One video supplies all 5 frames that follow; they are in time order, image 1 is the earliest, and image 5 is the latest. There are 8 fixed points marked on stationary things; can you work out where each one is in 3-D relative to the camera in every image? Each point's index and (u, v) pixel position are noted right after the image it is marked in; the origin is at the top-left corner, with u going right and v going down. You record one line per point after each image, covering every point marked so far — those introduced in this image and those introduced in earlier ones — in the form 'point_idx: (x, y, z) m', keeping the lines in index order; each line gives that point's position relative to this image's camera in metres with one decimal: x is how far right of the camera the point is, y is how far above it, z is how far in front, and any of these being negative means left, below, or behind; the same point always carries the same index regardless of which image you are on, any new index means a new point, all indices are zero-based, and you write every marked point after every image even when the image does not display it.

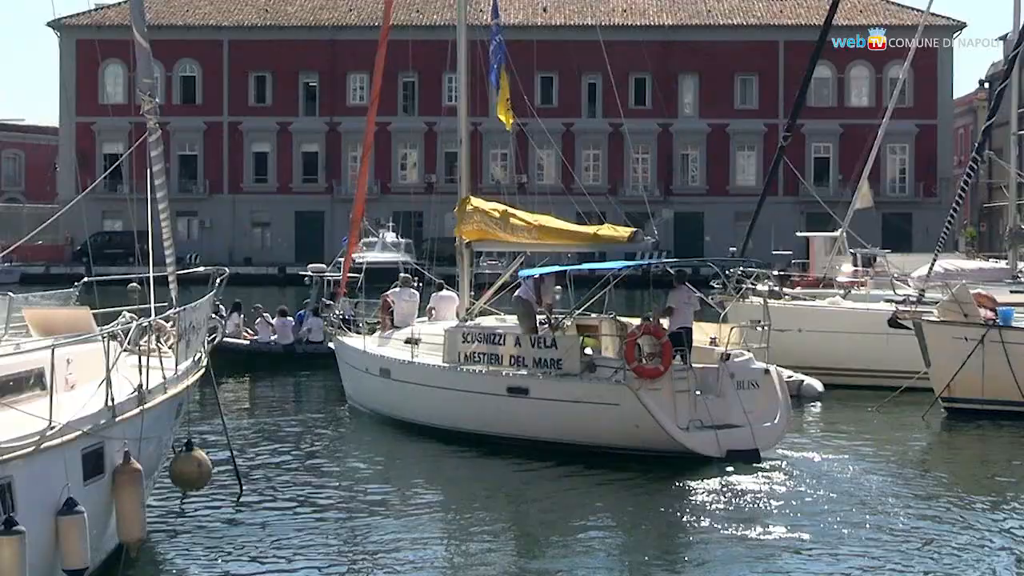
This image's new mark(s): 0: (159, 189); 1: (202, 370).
0: (-2.9, +0.9, +12.3) m
1: (-2.4, -0.6, +11.5) m
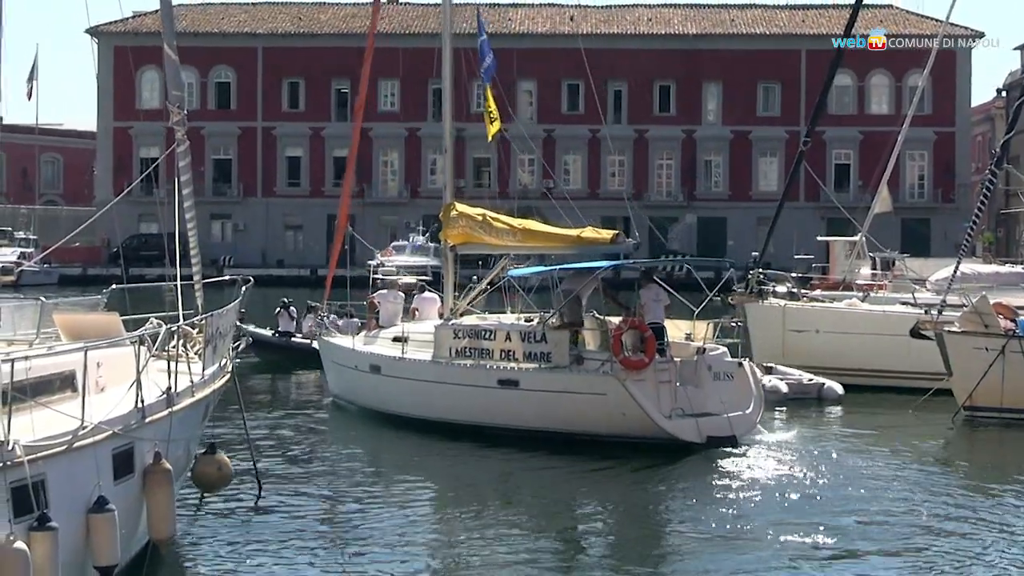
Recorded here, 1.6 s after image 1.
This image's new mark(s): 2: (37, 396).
0: (-2.8, +0.8, +12.8) m
1: (-2.3, -0.7, +12.0) m
2: (-3.0, -0.7, +9.3) m
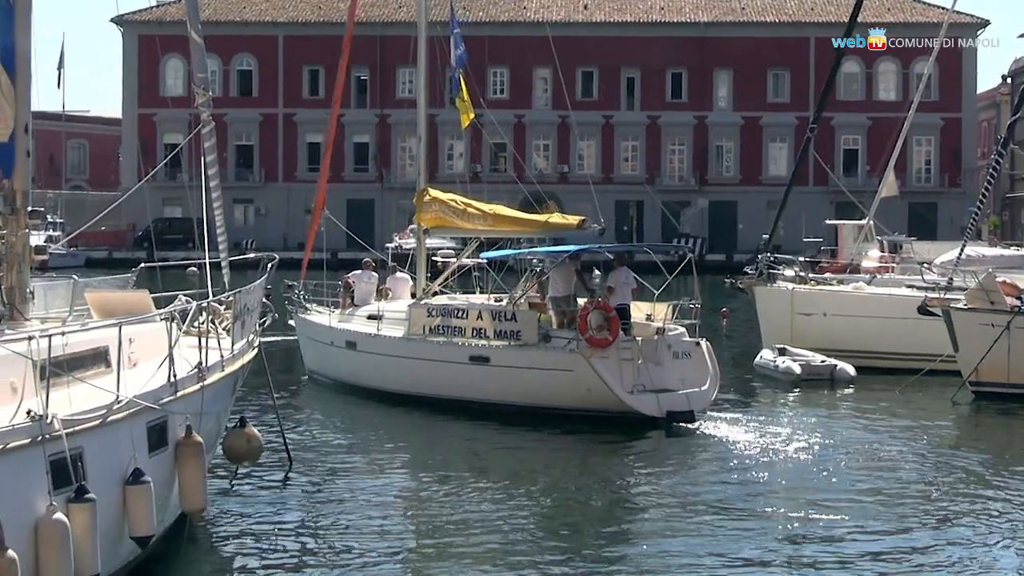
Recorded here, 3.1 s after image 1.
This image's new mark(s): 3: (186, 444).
0: (-2.7, +1.0, +13.4) m
1: (-2.1, -0.5, +12.6) m
2: (-2.9, -0.6, +9.9) m
3: (-2.2, -1.1, +10.2) m
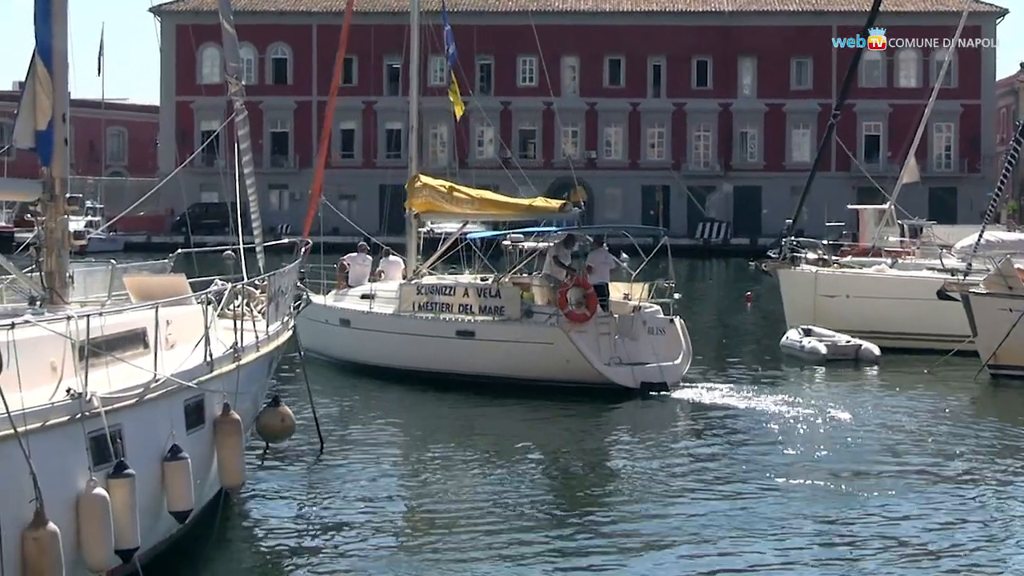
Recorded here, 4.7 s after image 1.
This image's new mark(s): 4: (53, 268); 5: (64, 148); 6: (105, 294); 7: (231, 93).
0: (-2.5, +1.1, +14.0) m
1: (-2.0, -0.4, +13.1) m
2: (-2.8, -0.4, +10.5) m
3: (-2.1, -0.9, +10.8) m
4: (-3.3, +0.2, +10.8) m
5: (-3.2, +1.0, +10.7) m
6: (-3.4, 0.0, +12.5) m
7: (-2.6, +1.8, +14.3) m
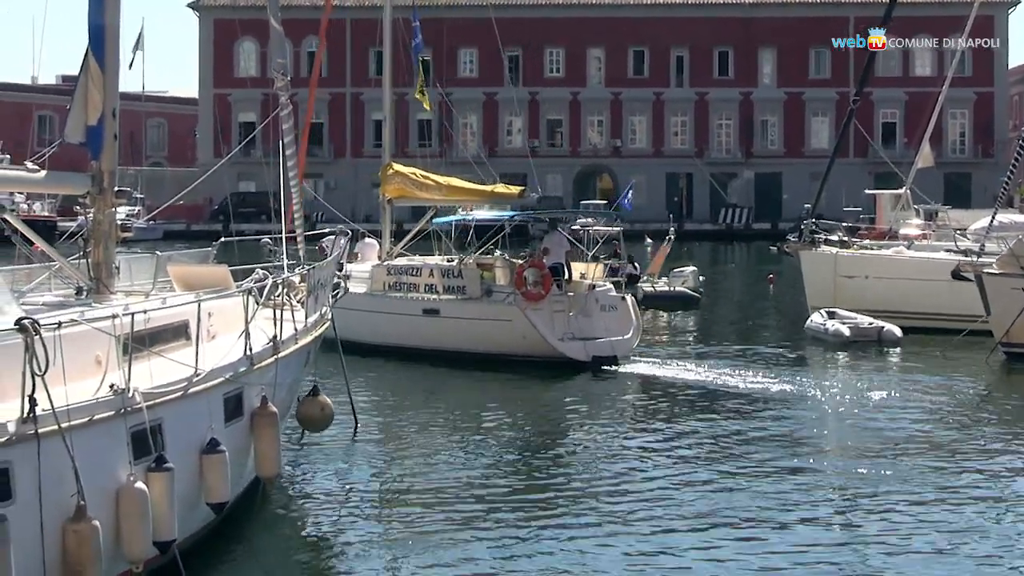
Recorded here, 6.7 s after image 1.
0: (-2.2, +1.3, +14.8) m
1: (-1.7, -0.3, +14.0) m
2: (-2.6, -0.4, +11.4) m
3: (-1.9, -0.9, +11.7) m
4: (-3.1, +0.2, +11.6) m
5: (-3.0, +1.1, +11.5) m
6: (-3.1, +0.1, +13.4) m
7: (-2.4, +2.0, +15.1) m
